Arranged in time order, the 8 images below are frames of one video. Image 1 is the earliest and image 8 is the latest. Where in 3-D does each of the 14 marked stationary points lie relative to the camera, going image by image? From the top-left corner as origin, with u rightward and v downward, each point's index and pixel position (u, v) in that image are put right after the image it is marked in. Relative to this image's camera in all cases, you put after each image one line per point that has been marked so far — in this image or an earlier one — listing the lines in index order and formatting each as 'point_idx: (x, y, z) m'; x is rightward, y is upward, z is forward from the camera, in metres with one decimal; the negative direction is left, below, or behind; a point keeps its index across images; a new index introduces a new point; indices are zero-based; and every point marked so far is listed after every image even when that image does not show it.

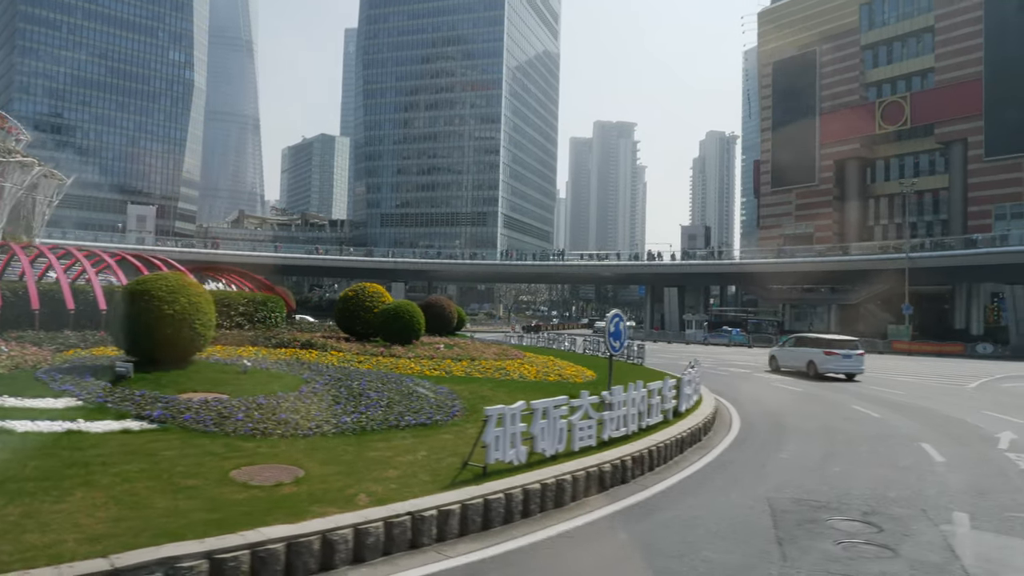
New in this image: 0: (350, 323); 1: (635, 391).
0: (-3.9, -0.9, +18.2) m
1: (+1.6, -1.4, +10.3) m
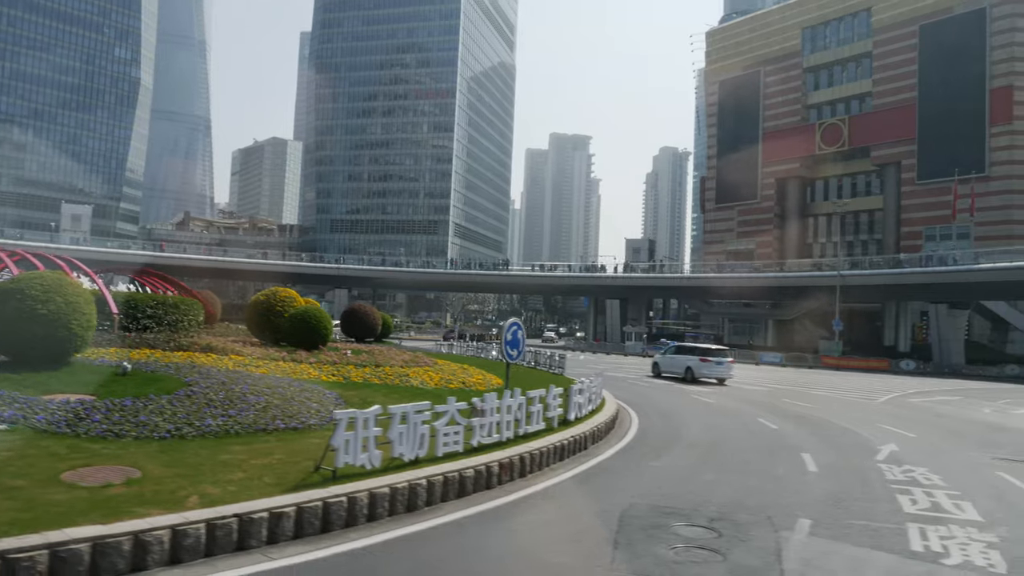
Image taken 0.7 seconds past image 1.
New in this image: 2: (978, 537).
0: (-6.0, -1.0, +18.0) m
1: (0.0, -1.5, +10.4) m
2: (+5.0, -2.7, +8.1) m
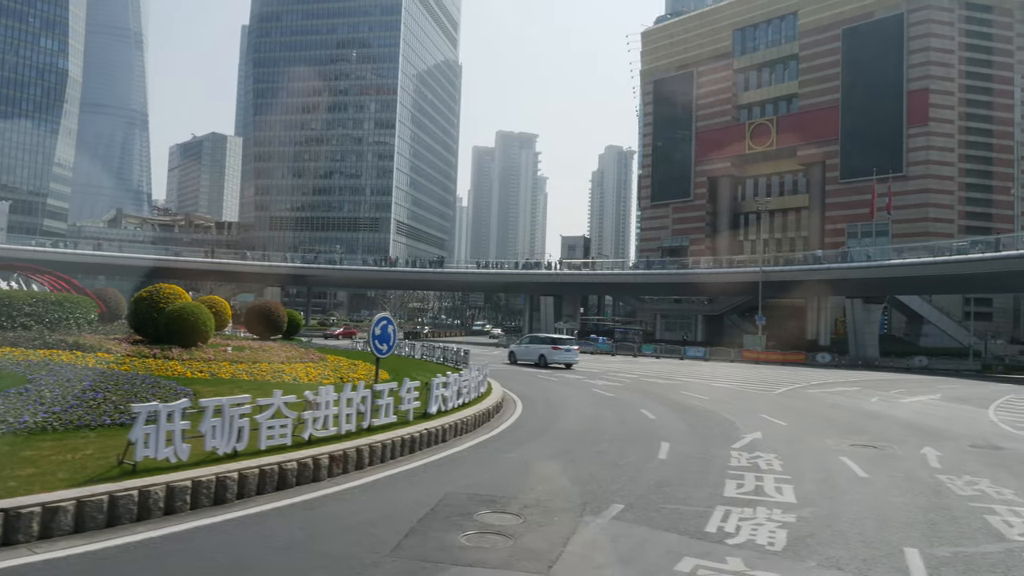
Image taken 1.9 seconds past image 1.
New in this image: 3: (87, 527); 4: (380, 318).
0: (-8.7, -0.9, +17.6) m
1: (-2.2, -1.5, +10.4) m
2: (+2.9, -2.6, +8.4) m
3: (-3.9, -2.2, +6.8) m
4: (-2.4, -0.5, +13.7) m
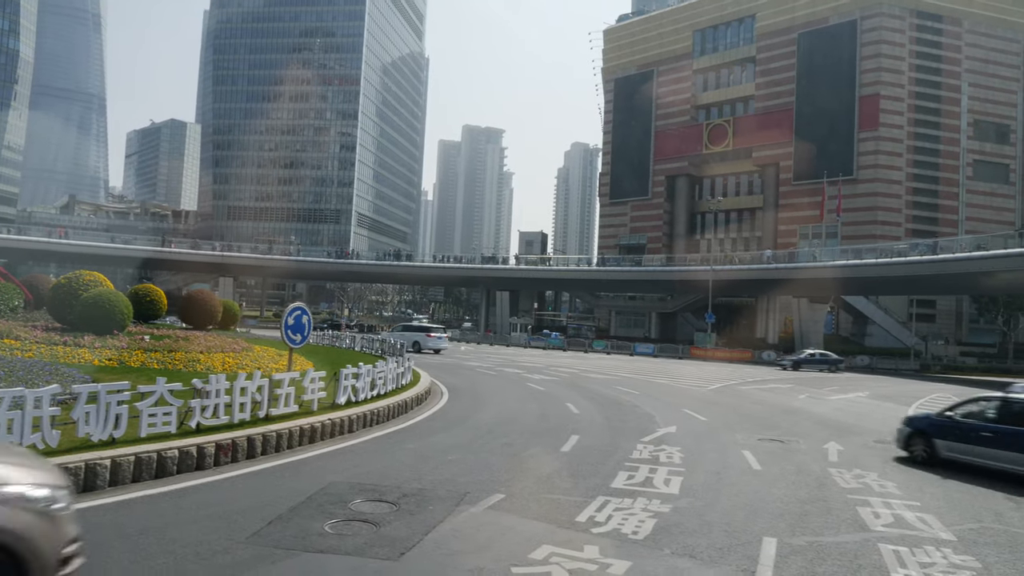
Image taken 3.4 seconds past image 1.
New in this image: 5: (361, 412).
0: (-10.4, -0.6, +17.3) m
1: (-3.6, -1.3, +10.3) m
2: (+1.6, -2.5, +8.6) m
3: (-5.1, -2.0, +6.7) m
4: (-3.9, -0.4, +13.6) m
5: (-2.6, -2.1, +12.8) m
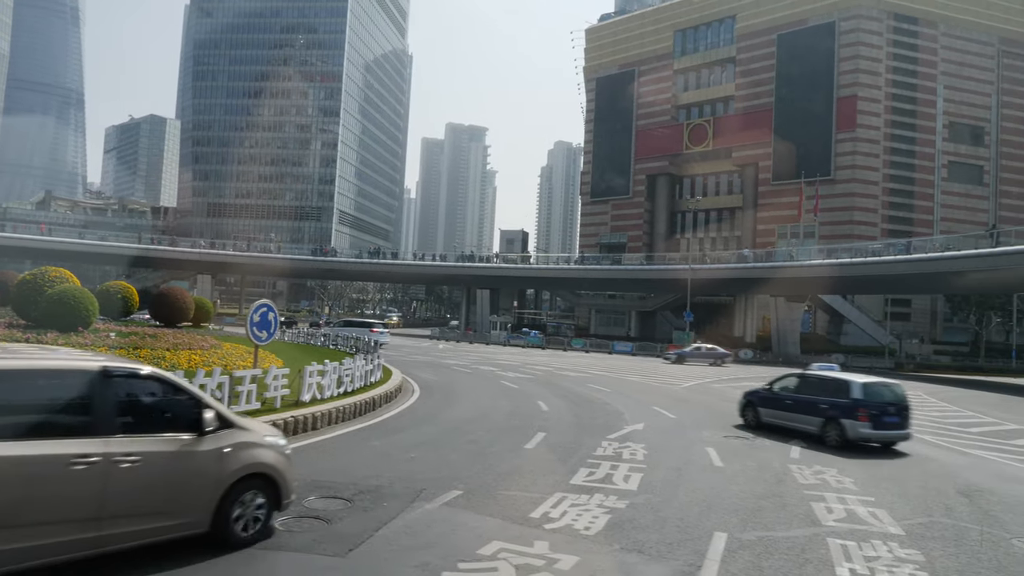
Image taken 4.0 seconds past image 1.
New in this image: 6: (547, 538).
0: (-11.1, -0.5, +17.0) m
1: (-4.2, -1.2, +10.3) m
2: (+1.1, -2.5, +8.7) m
3: (-5.6, -2.0, +6.6) m
4: (-4.5, -0.3, +13.6) m
5: (-3.1, -2.0, +12.7) m
6: (+0.3, -2.4, +7.3) m
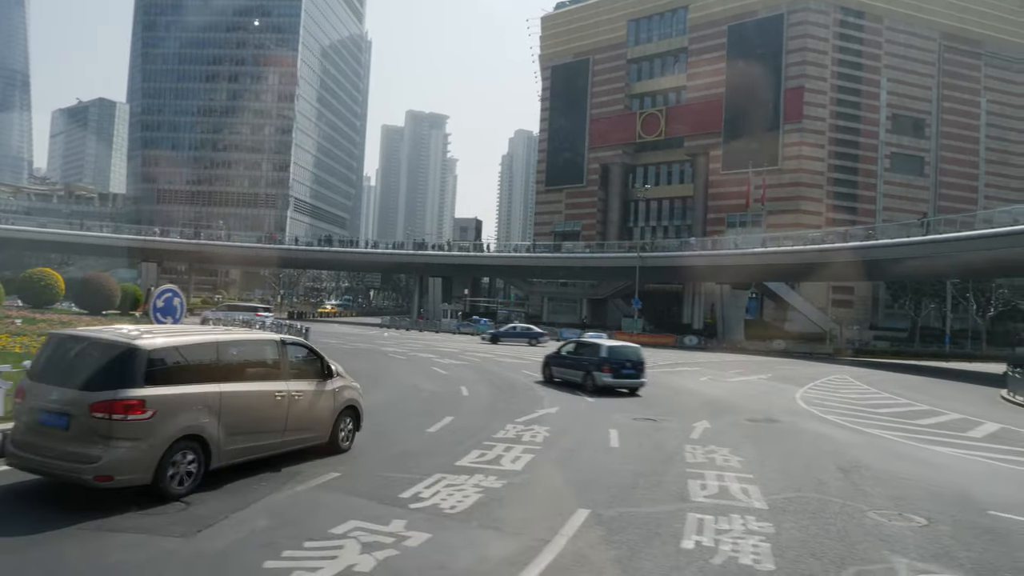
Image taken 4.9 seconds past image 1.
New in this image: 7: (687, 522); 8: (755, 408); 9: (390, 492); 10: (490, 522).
0: (-12.9, -0.2, +16.6) m
1: (-5.7, -1.0, +10.1) m
2: (-0.4, -2.3, +8.8) m
3: (-6.9, -1.8, +6.4) m
4: (-6.2, 0.0, +13.4) m
5: (-4.8, -1.8, +12.6) m
6: (-1.0, -2.2, +7.4) m
7: (+1.8, -2.4, +7.6) m
8: (+5.7, -2.8, +17.6) m
9: (-1.3, -2.2, +8.2) m
10: (-0.2, -2.3, +7.4) m
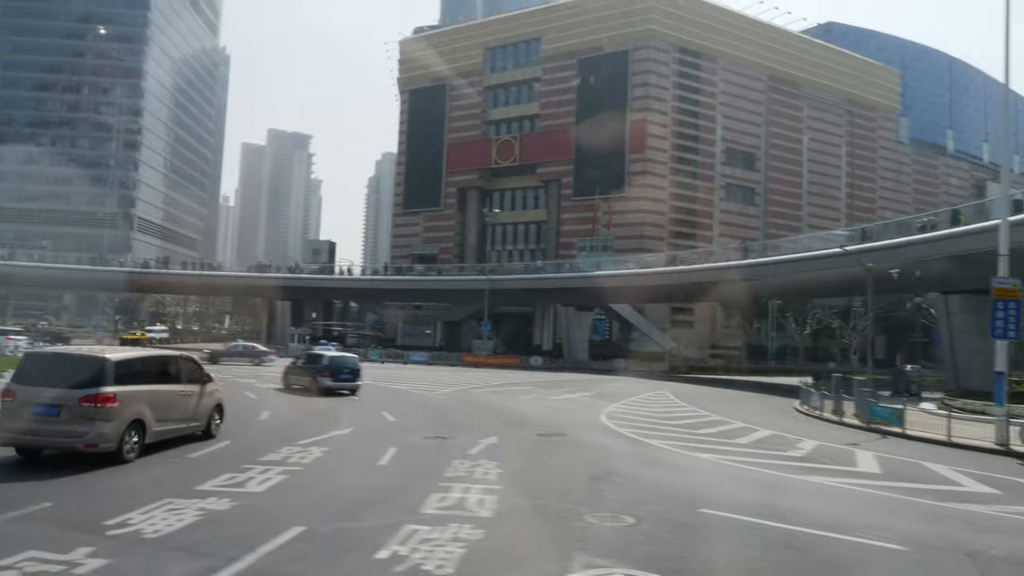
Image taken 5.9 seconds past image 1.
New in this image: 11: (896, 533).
0: (-17.1, -0.6, +14.2) m
1: (-9.0, -1.3, +9.1) m
2: (-3.5, -2.5, +8.6) m
3: (-9.6, -1.9, +5.2) m
4: (-10.0, -0.4, +12.2) m
5: (-8.5, -2.1, +11.7) m
6: (-3.9, -2.4, +7.1) m
7: (-1.2, -2.6, +7.8) m
8: (+1.0, -3.3, +18.2) m
9: (-4.3, -2.4, +7.9) m
10: (-3.1, -2.5, +7.2) m
11: (+4.4, -2.8, +8.7) m
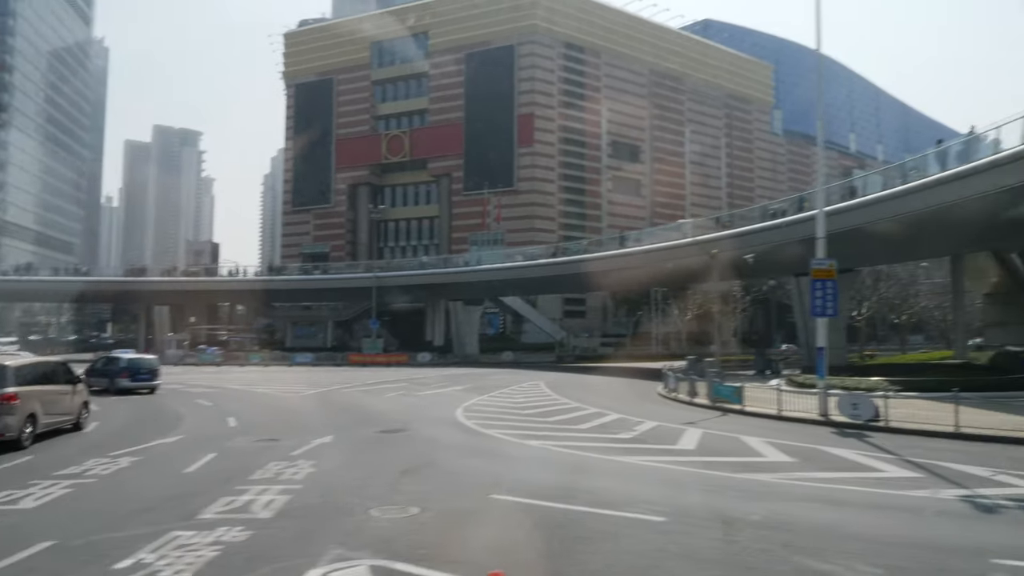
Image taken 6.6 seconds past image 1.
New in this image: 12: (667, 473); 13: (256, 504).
0: (-20.3, -1.1, +12.1) m
1: (-11.5, -1.5, +7.9) m
2: (-6.0, -2.6, +8.1) m
3: (-11.6, -2.2, +4.0) m
4: (-13.0, -0.7, +10.9) m
5: (-11.3, -2.4, +10.6) m
6: (-6.2, -2.5, +6.6) m
7: (-3.6, -2.6, +7.6) m
8: (-2.6, -3.2, +18.2) m
9: (-6.8, -2.5, +7.3) m
10: (-5.5, -2.5, +6.8) m
11: (+1.9, -2.6, +9.1) m
12: (+2.3, -2.8, +11.4) m
13: (-3.2, -2.7, +9.3) m
